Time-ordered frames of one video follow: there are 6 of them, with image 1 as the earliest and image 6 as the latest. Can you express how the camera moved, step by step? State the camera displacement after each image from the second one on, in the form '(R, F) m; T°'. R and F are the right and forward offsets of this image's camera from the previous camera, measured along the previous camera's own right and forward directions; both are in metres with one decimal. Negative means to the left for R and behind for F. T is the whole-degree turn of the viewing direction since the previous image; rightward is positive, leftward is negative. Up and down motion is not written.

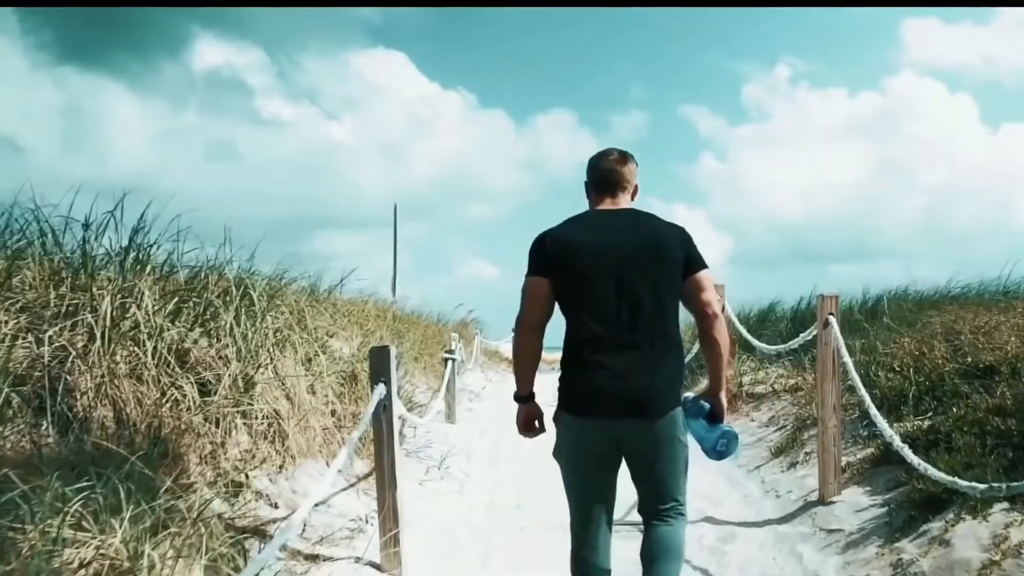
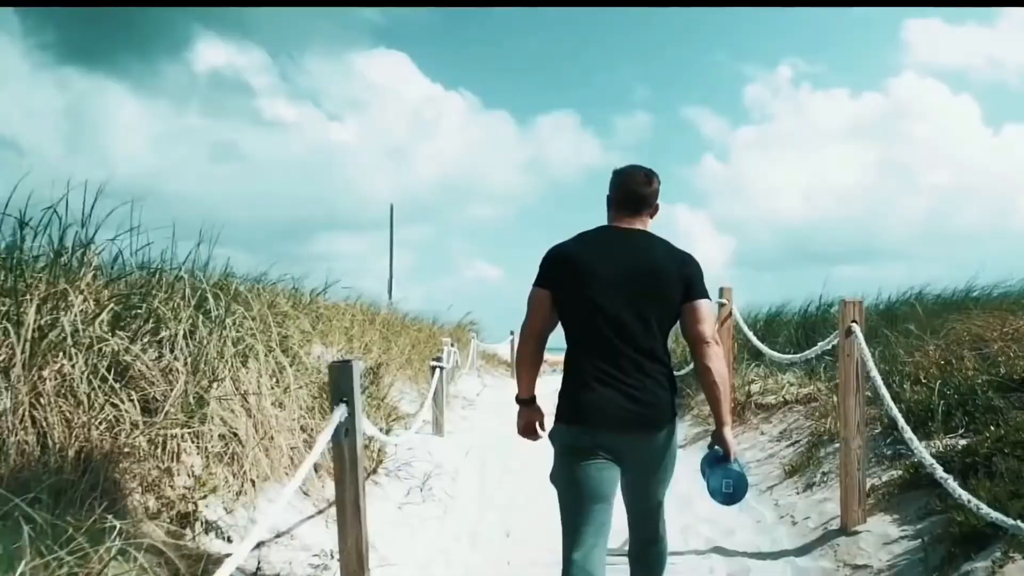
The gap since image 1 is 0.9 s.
(+0.1, +0.5) m; 0°
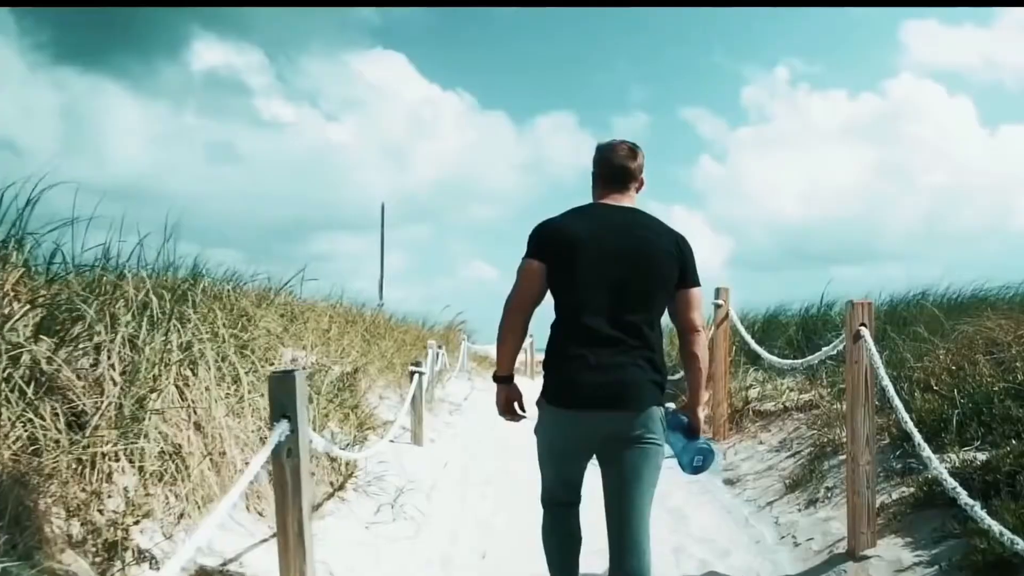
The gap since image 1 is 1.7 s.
(+0.1, +0.4) m; 0°
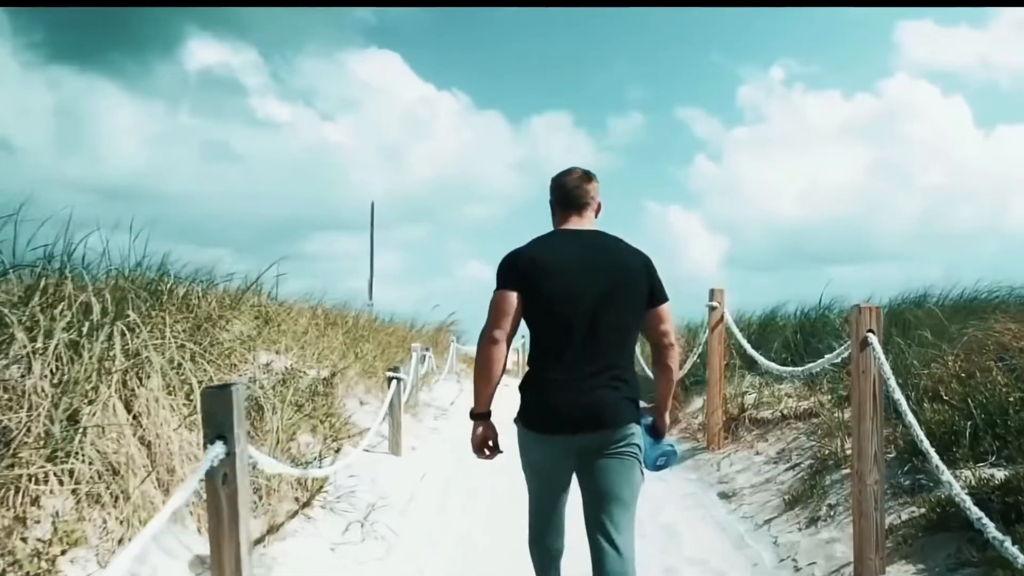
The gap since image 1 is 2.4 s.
(+0.1, +0.4) m; 0°
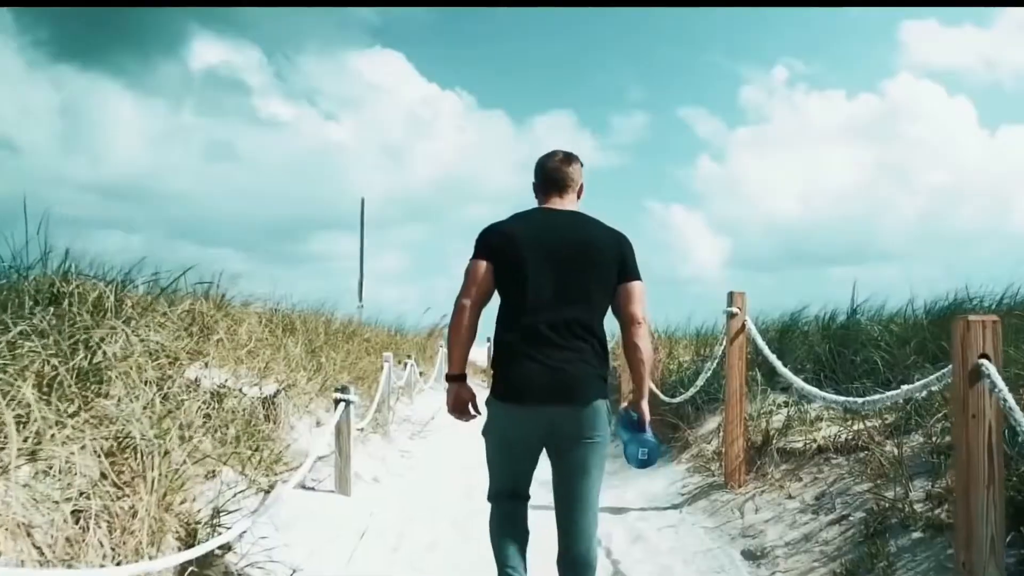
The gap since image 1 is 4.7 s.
(+0.2, +1.2) m; 0°
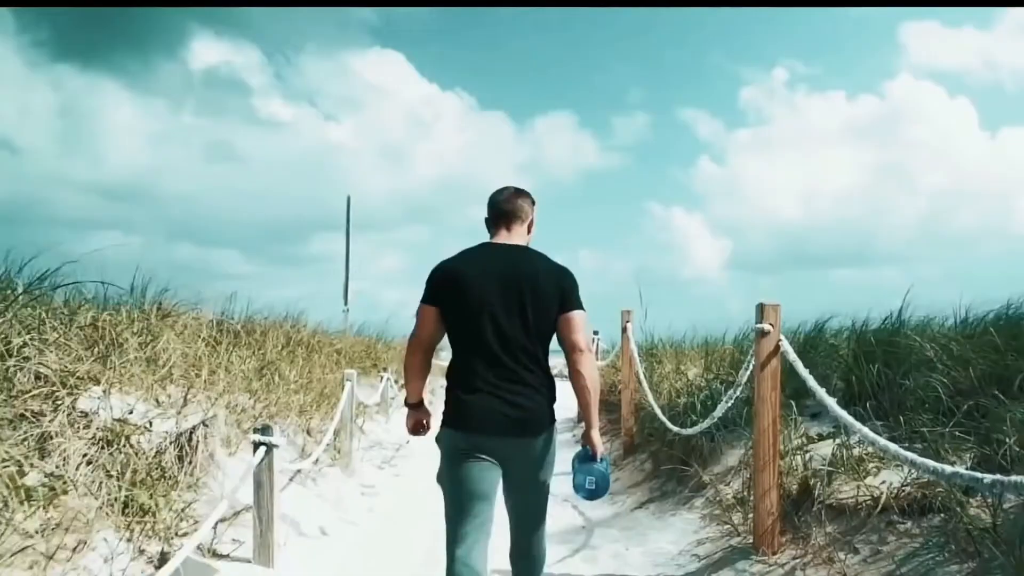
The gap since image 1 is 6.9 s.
(+0.1, +1.2) m; 0°
